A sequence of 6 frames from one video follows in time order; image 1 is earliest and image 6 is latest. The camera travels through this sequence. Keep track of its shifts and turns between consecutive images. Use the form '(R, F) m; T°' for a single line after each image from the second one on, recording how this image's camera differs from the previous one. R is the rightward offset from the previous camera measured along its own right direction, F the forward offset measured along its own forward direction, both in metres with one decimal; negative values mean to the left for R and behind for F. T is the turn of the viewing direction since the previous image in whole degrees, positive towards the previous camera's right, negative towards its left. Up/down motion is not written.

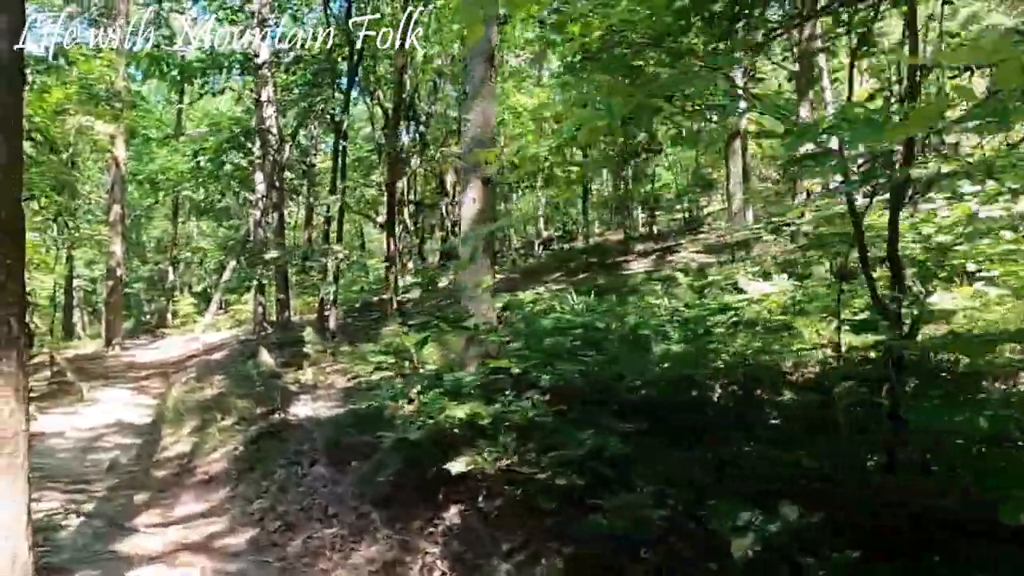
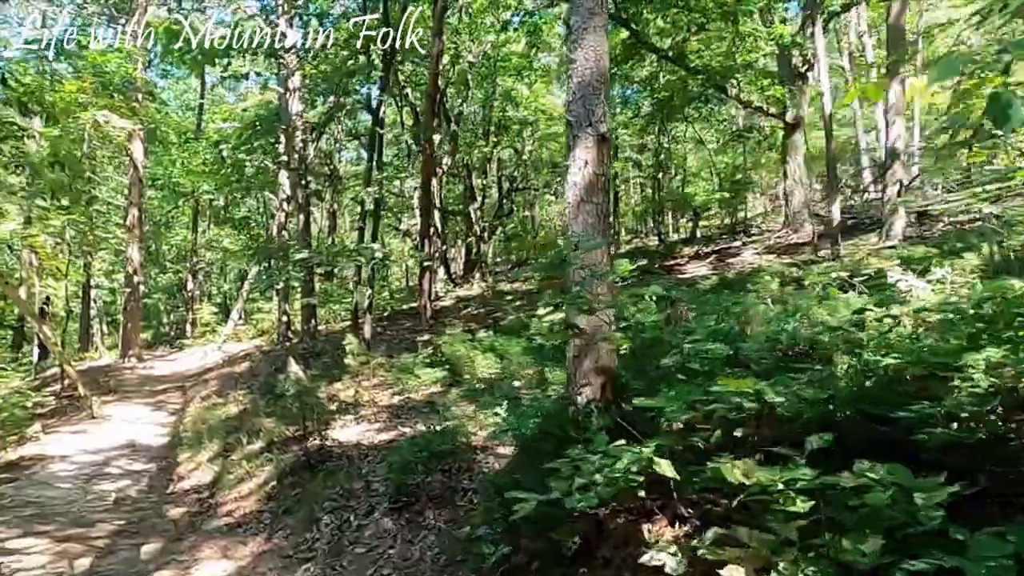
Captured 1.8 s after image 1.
(-0.7, +1.4) m; -1°
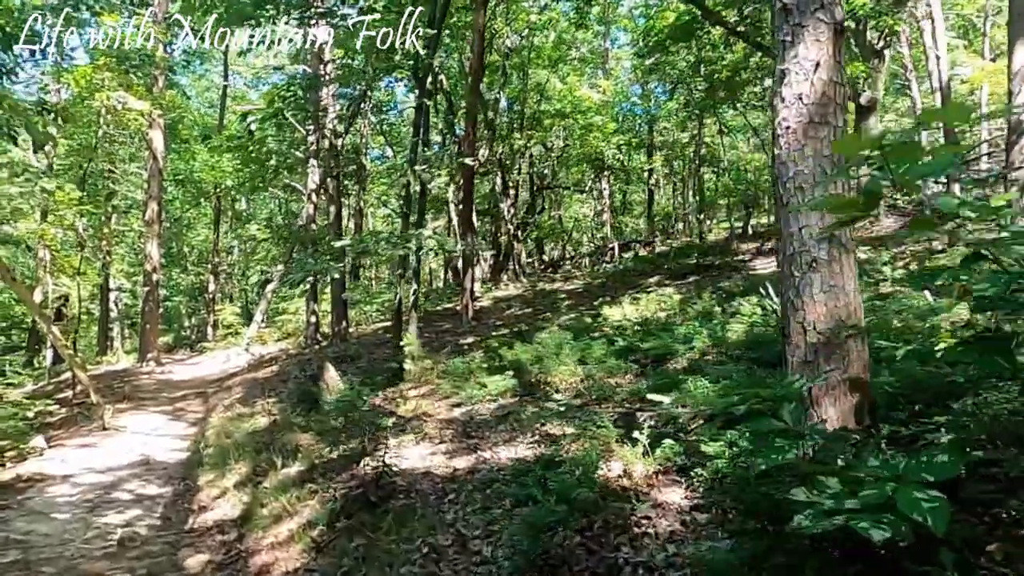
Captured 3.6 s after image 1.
(-0.7, +1.4) m; -1°
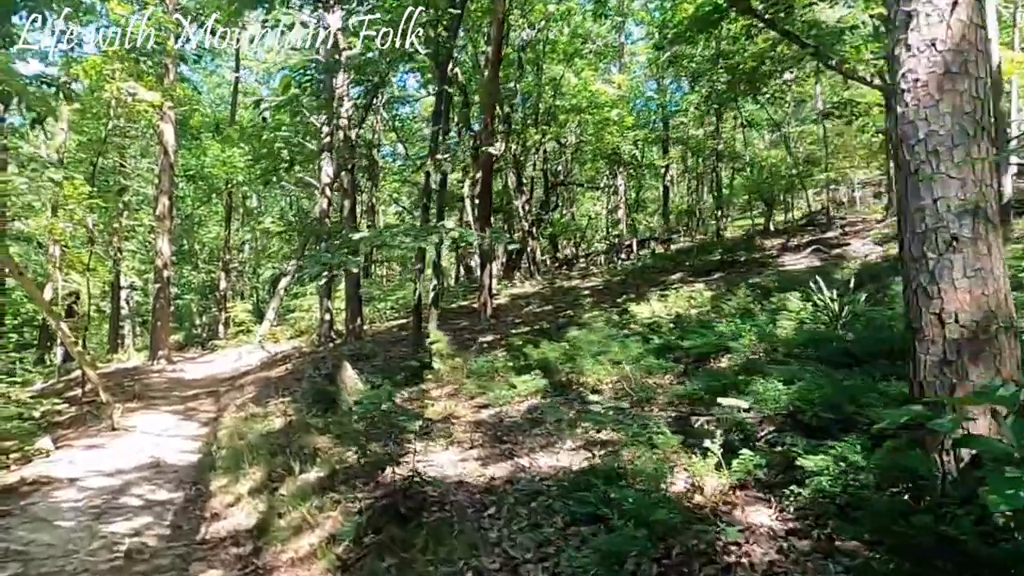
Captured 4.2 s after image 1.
(-0.2, +0.4) m; -1°
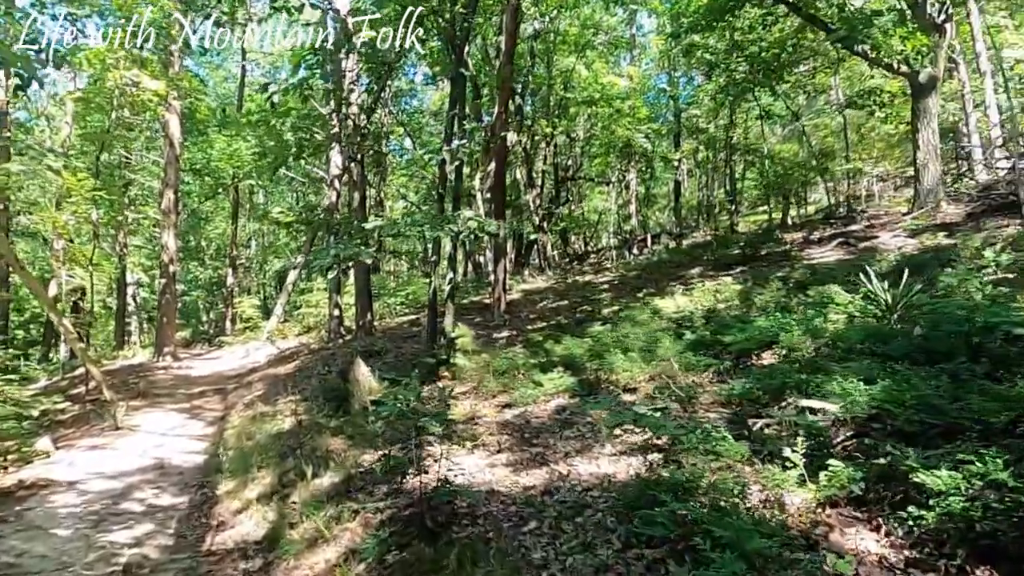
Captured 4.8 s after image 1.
(-0.2, +0.4) m; 0°
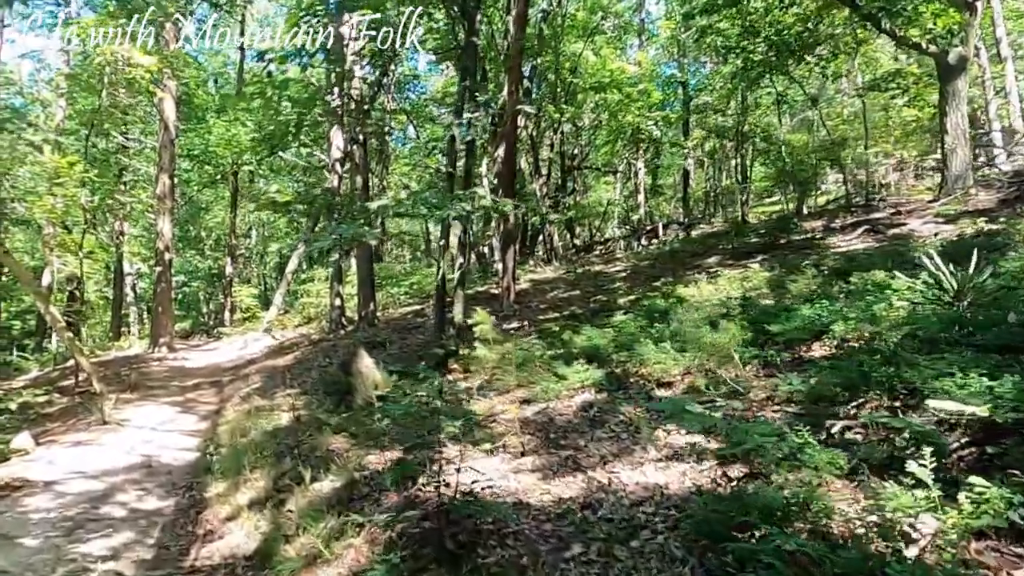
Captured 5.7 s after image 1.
(-0.2, +0.6) m; 0°
